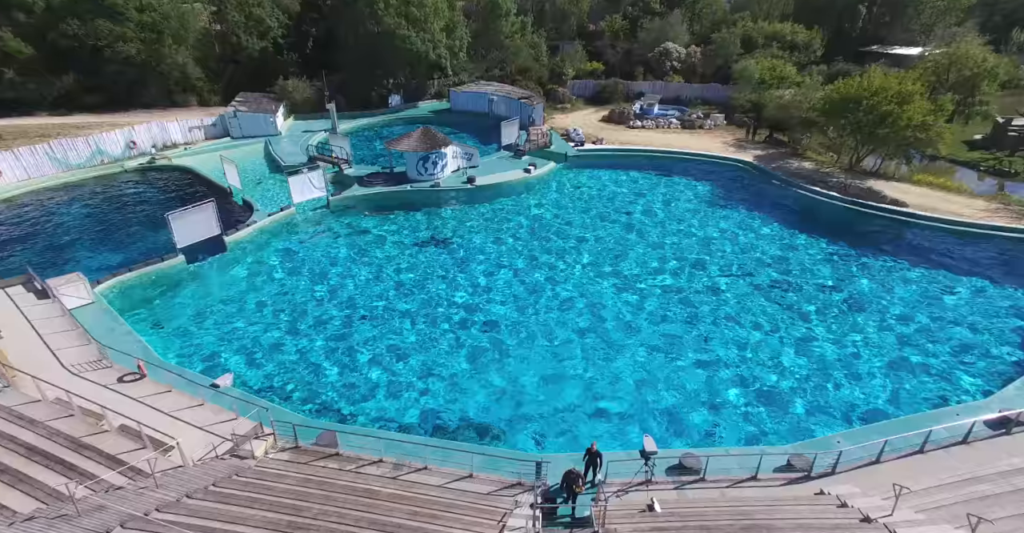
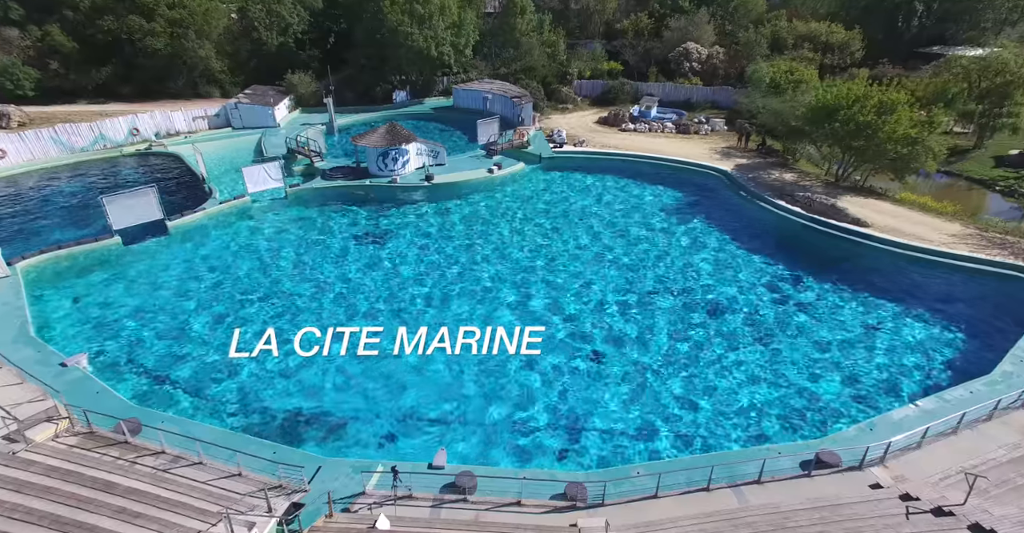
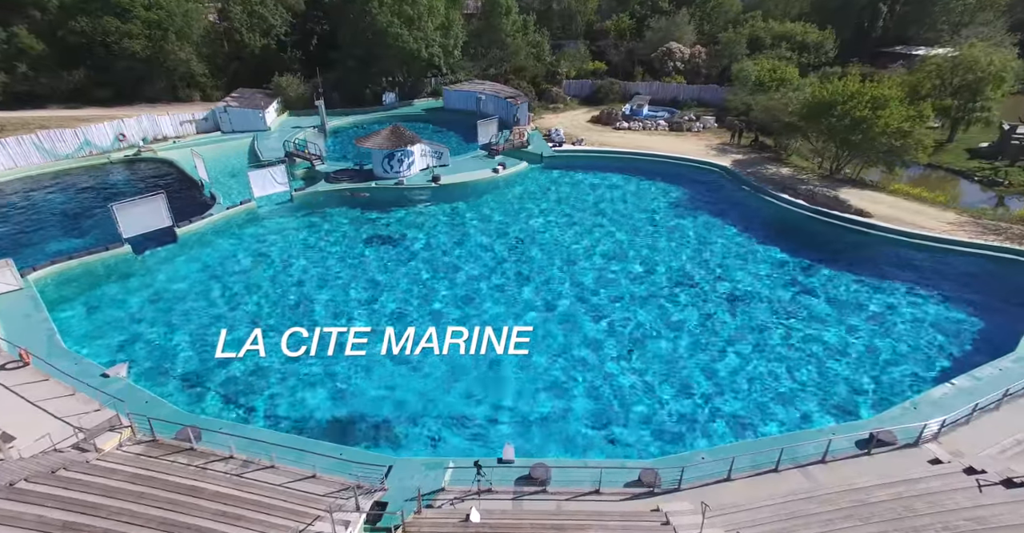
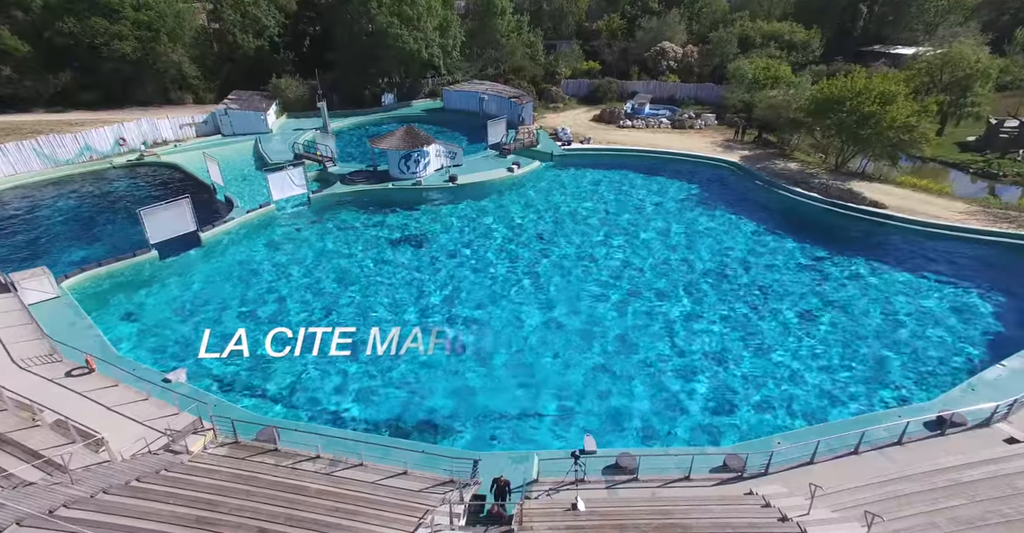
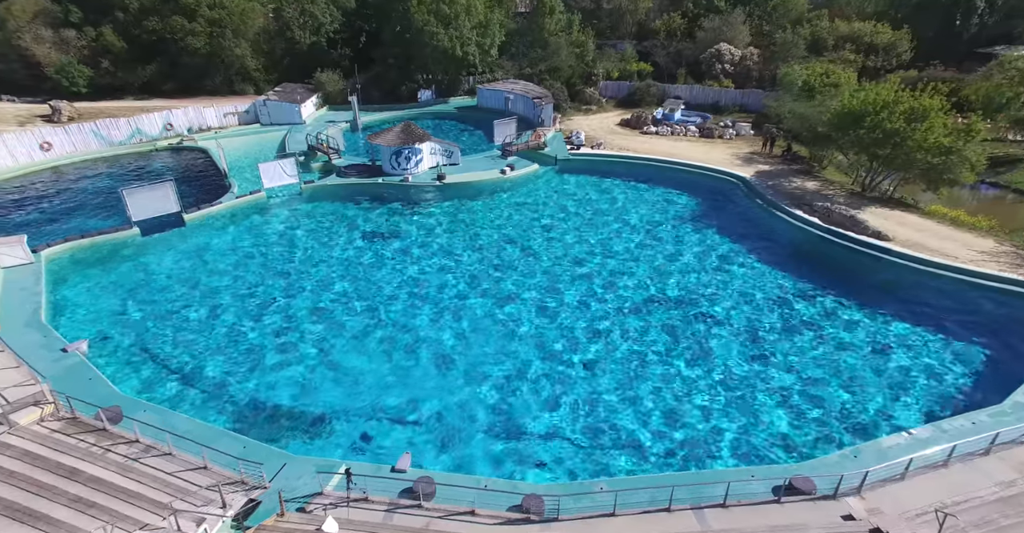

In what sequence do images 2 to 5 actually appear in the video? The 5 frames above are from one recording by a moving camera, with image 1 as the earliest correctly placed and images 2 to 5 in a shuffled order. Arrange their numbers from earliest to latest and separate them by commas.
4, 3, 2, 5
